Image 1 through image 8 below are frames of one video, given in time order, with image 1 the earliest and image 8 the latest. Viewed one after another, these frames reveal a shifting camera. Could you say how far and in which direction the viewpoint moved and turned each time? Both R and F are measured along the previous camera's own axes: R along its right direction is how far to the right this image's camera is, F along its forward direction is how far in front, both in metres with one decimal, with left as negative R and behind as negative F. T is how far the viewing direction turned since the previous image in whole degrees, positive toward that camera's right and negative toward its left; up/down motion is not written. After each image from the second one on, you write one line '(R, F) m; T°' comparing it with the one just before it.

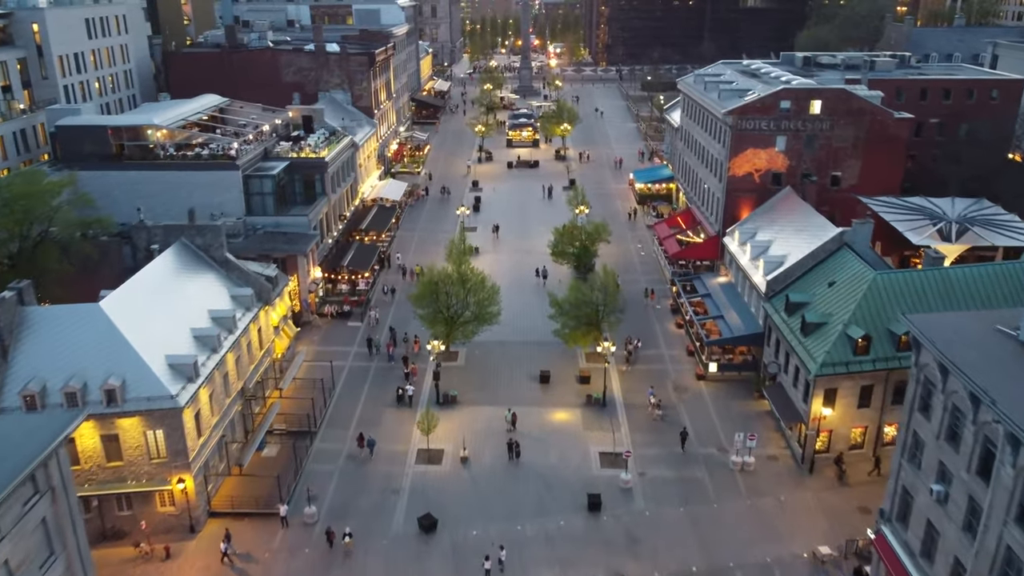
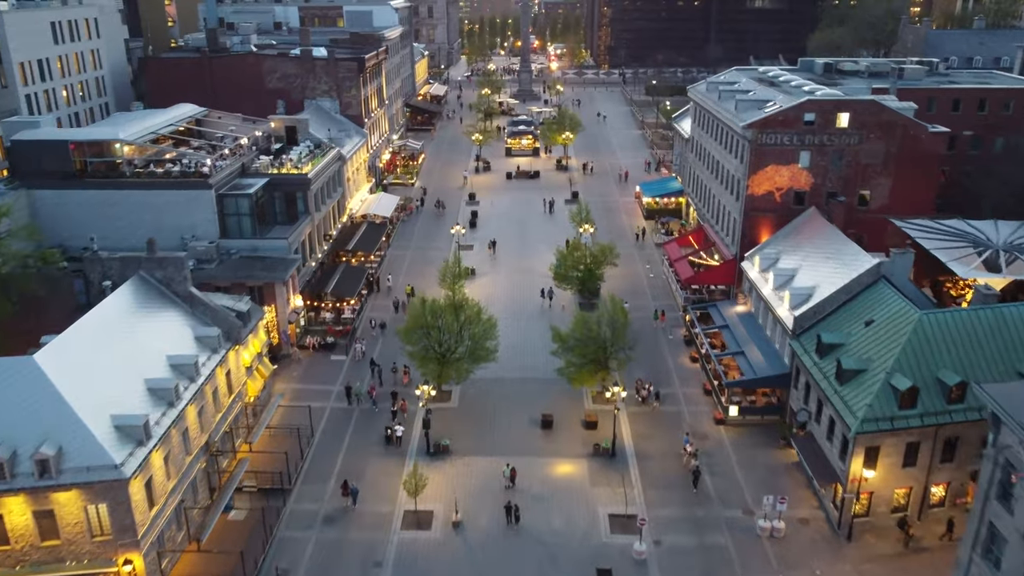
(0.0, +5.1) m; 0°
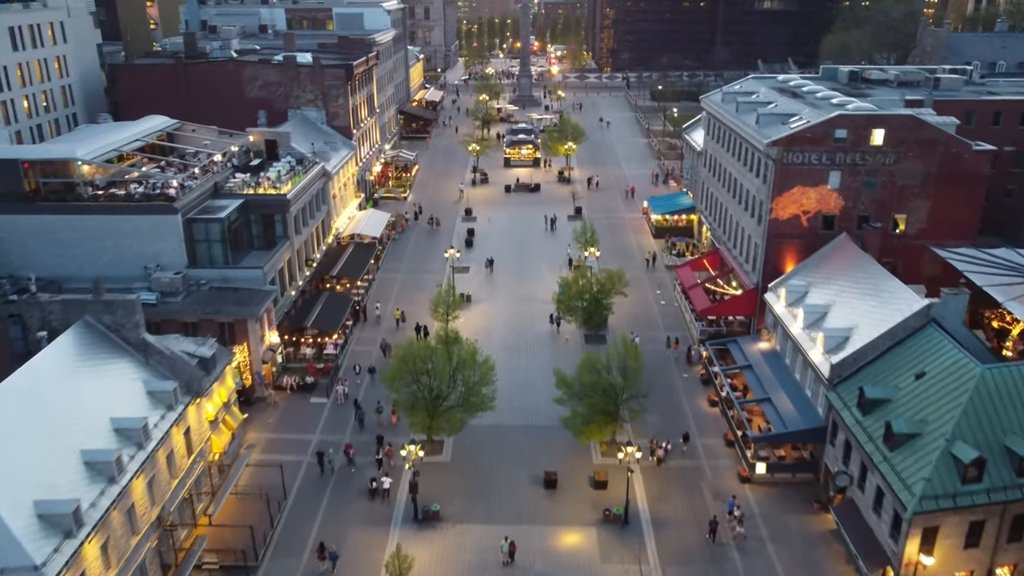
(0.0, +5.3) m; 0°
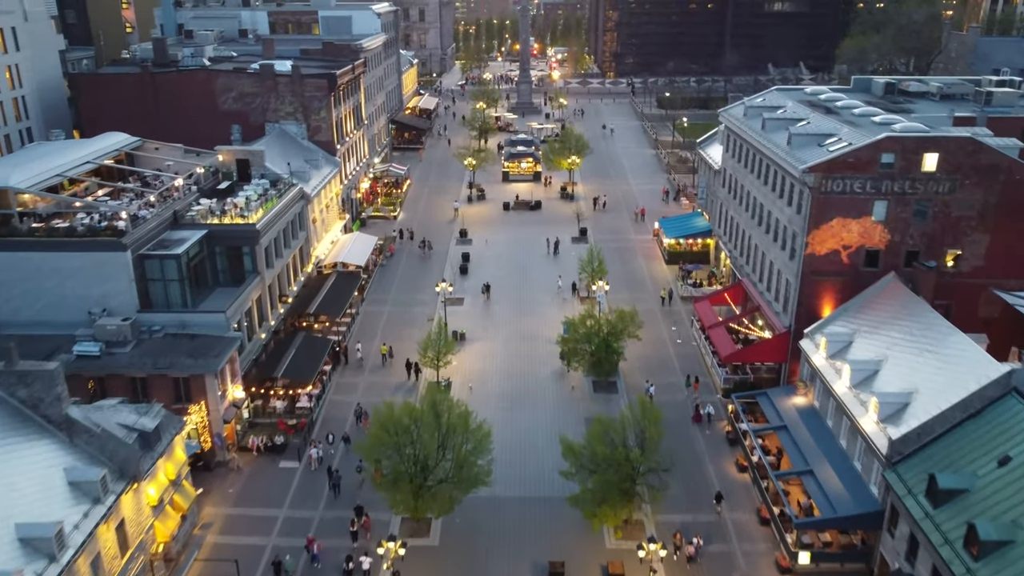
(0.0, +6.3) m; 0°
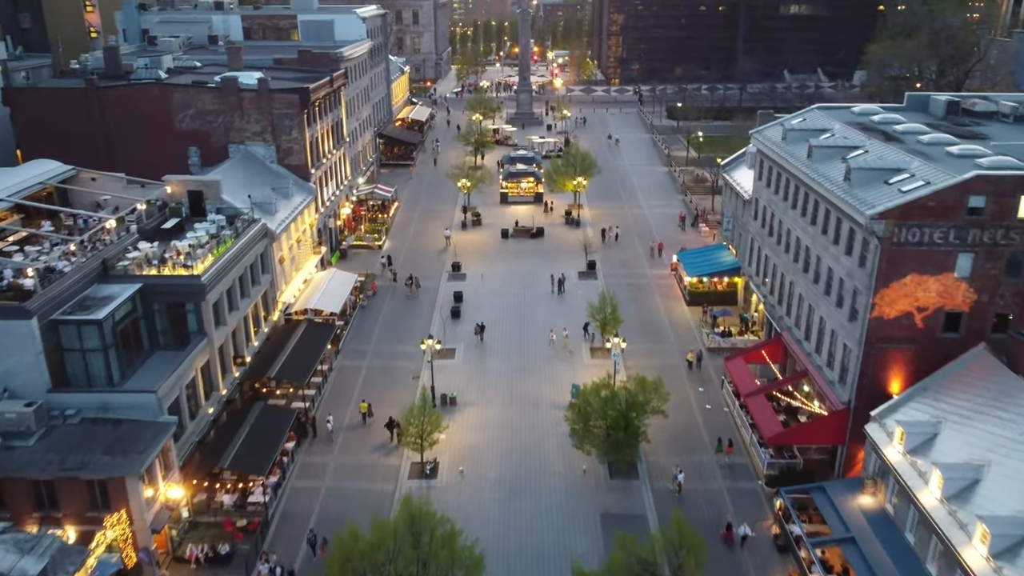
(0.0, +8.3) m; 0°
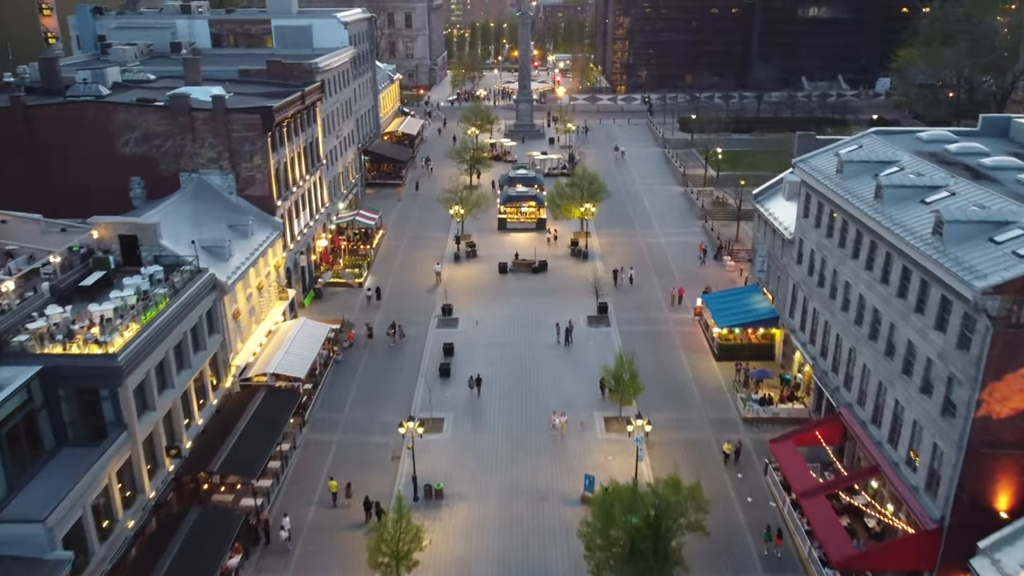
(0.0, +8.3) m; 0°
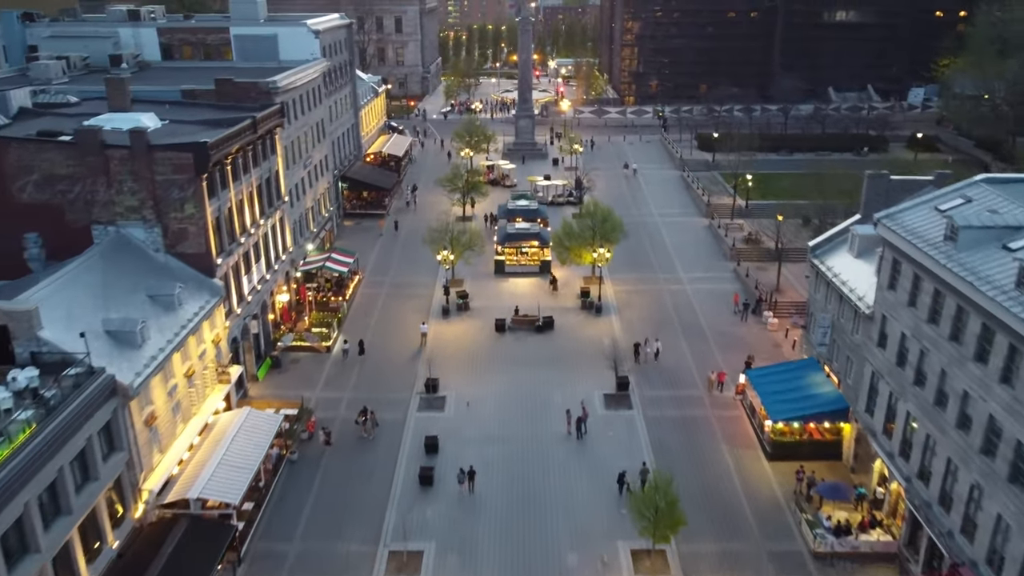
(0.0, +10.2) m; 0°
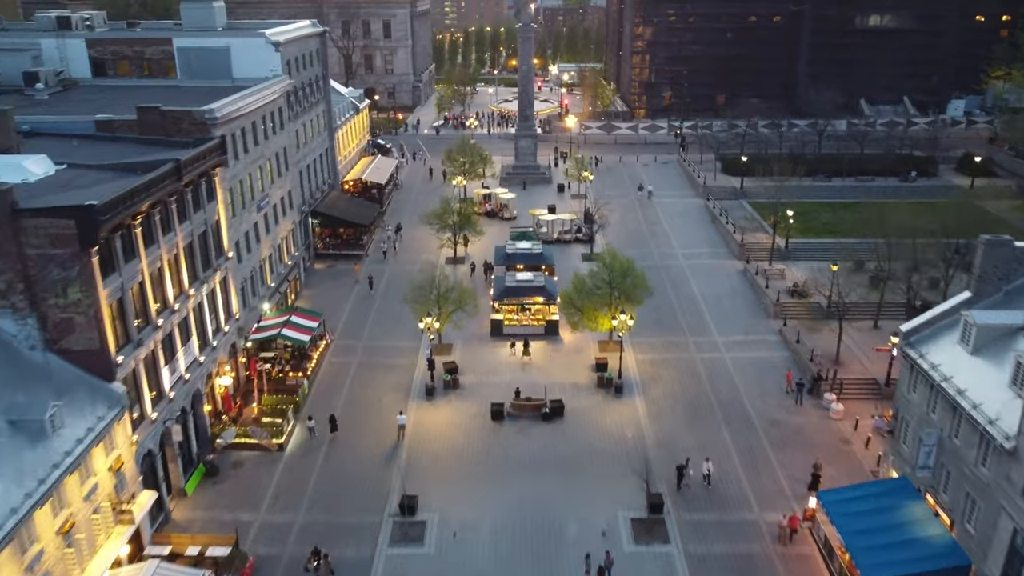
(0.0, +10.2) m; 0°
